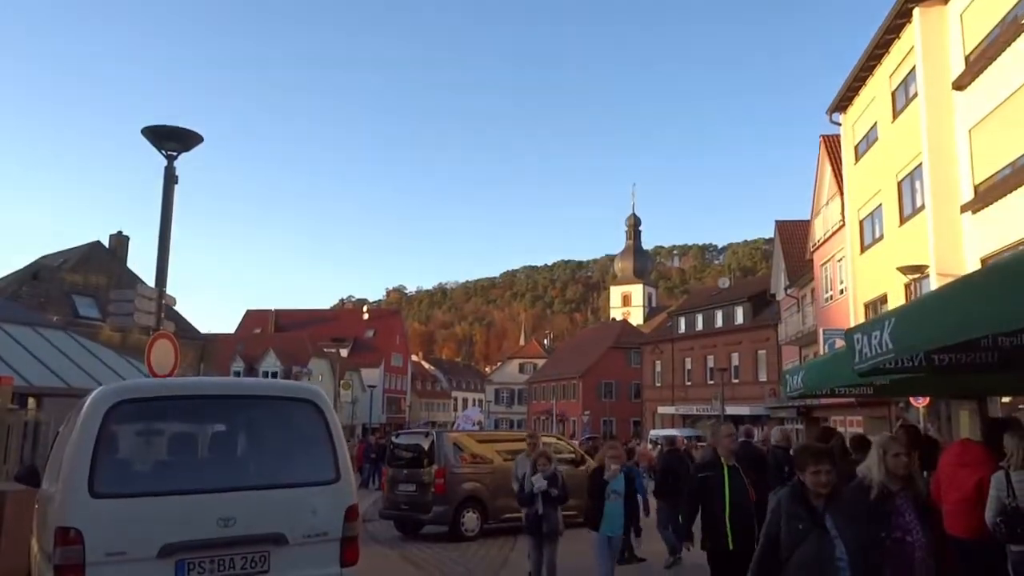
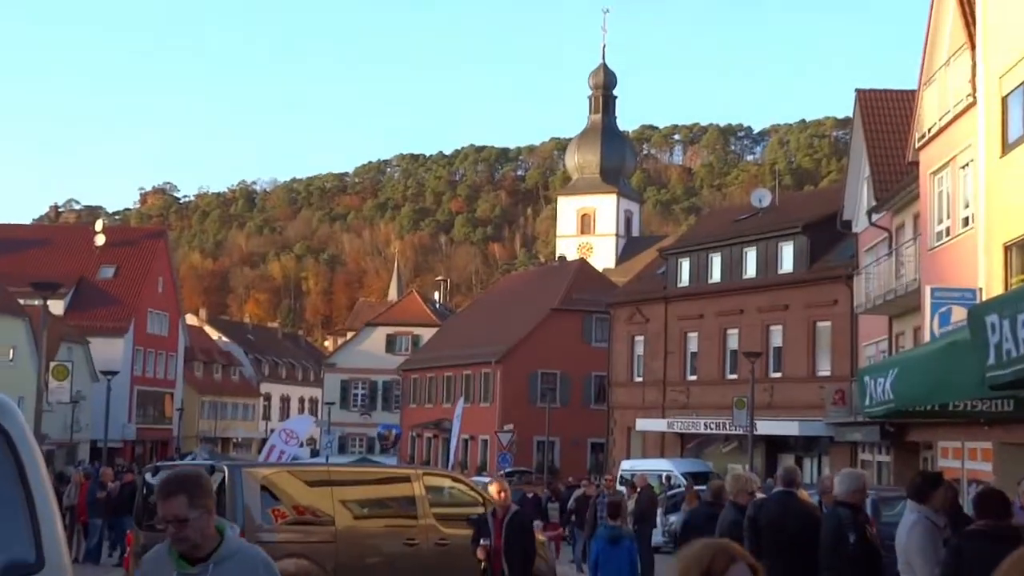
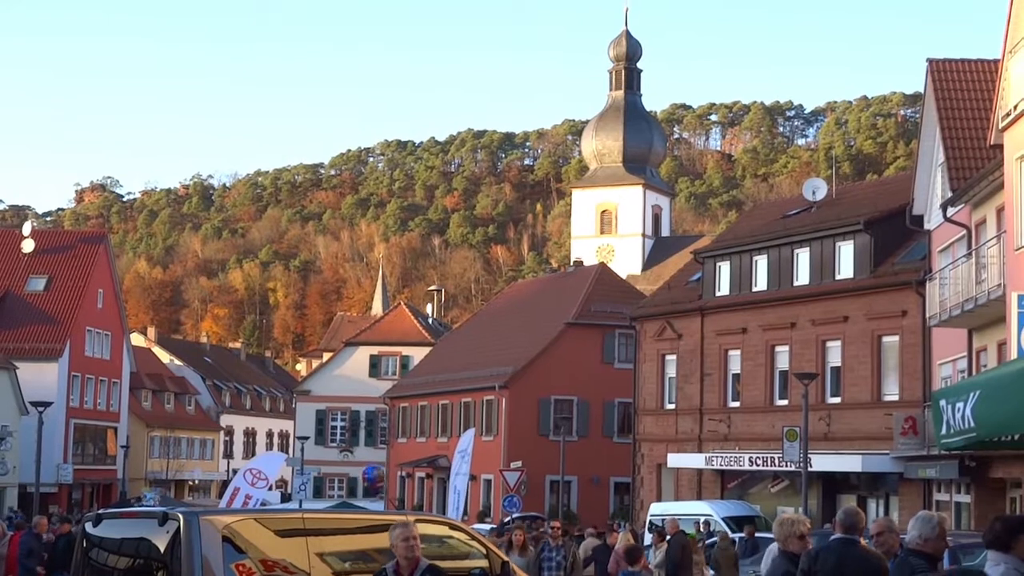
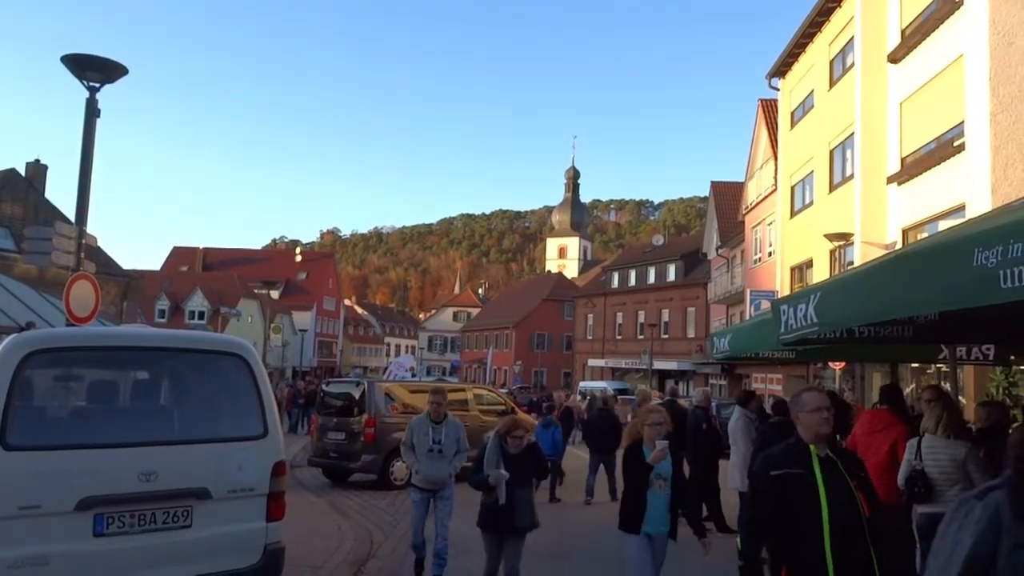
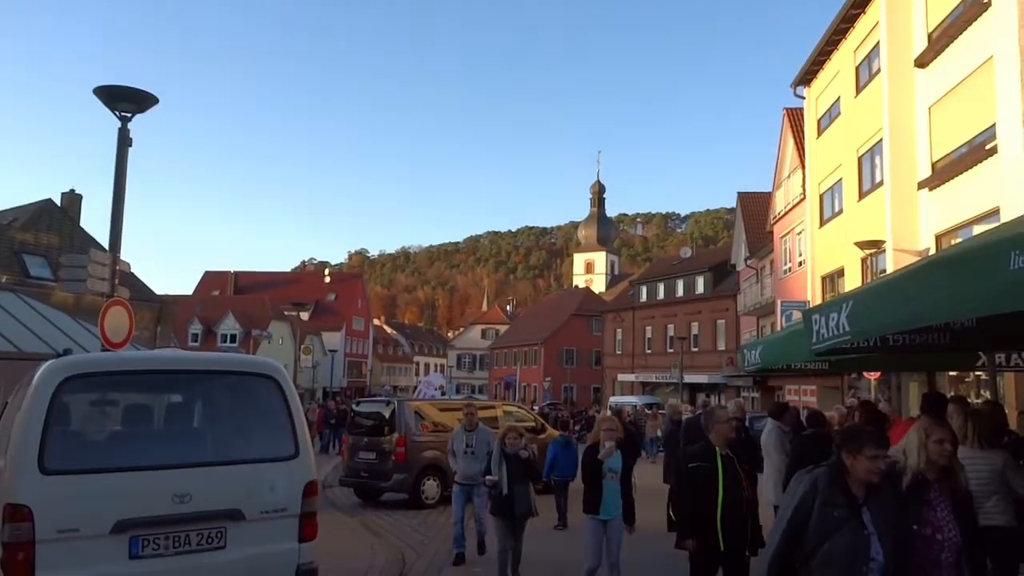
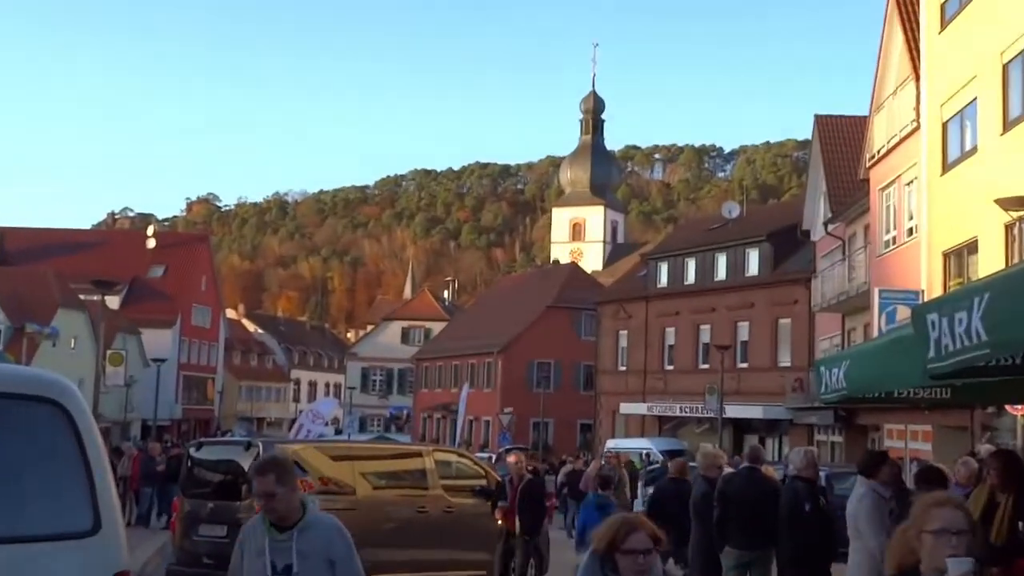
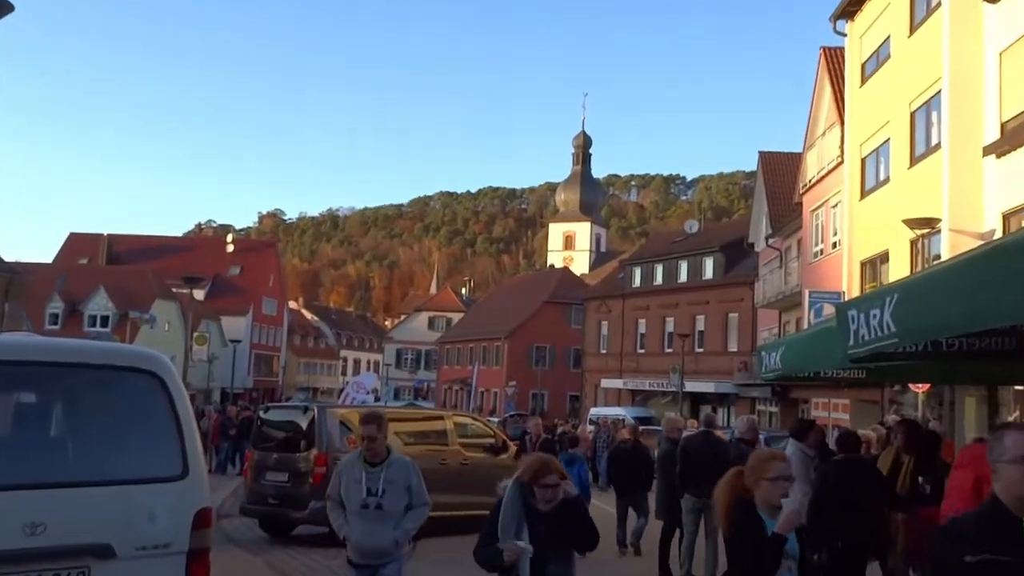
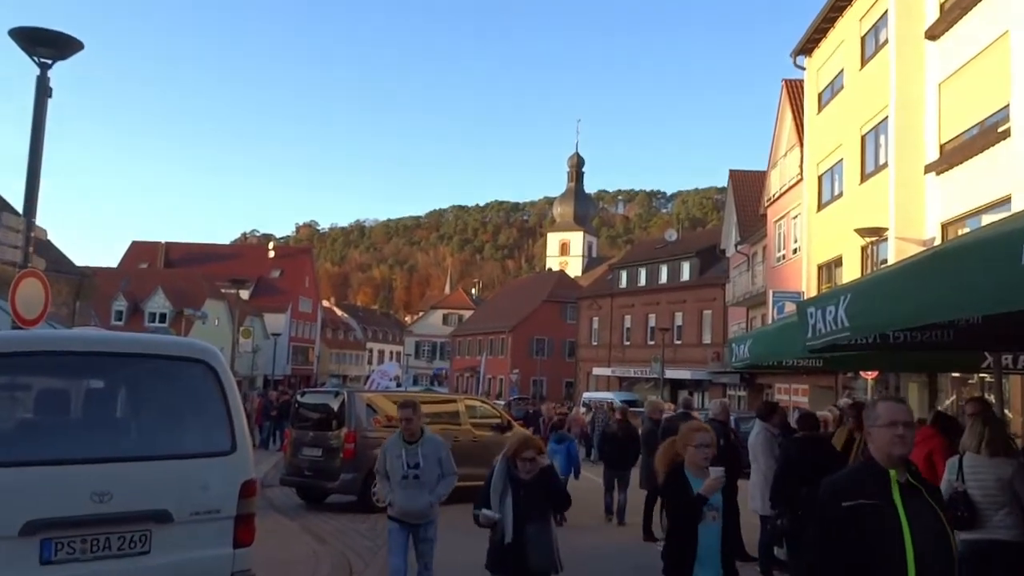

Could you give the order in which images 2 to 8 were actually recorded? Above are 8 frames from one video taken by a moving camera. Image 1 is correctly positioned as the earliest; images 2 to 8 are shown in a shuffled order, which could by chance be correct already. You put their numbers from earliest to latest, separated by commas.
5, 4, 8, 7, 6, 2, 3
